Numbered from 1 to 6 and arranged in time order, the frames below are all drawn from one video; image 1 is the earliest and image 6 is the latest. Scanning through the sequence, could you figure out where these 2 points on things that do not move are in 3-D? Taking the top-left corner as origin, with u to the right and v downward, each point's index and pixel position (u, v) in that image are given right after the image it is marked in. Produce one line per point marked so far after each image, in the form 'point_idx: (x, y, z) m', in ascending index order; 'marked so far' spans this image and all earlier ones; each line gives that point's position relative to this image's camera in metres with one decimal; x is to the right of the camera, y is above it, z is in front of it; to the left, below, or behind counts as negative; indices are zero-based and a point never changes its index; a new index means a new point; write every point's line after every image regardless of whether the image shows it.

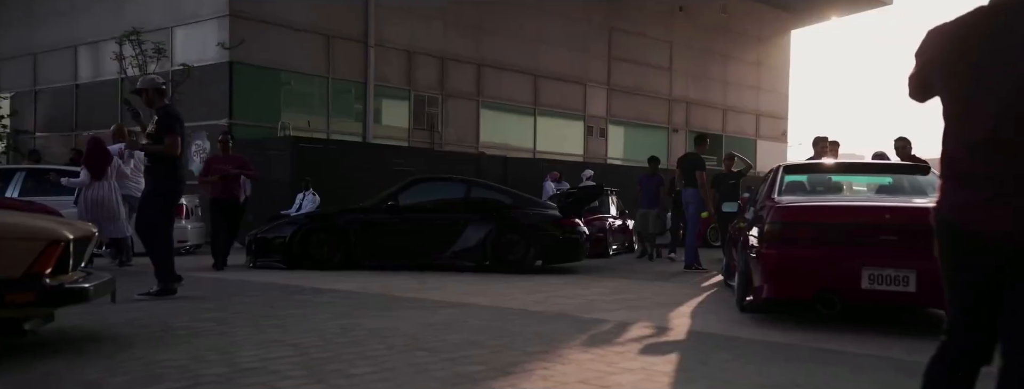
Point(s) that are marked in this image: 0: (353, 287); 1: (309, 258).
0: (-1.5, -0.9, +9.2) m
1: (-2.5, -0.8, +11.6) m
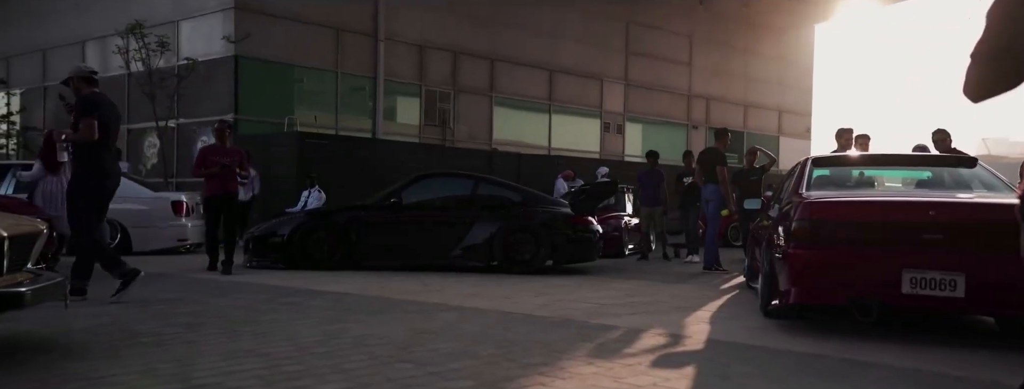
0: (-1.5, -0.9, +8.7) m
1: (-2.4, -0.7, +11.1) m
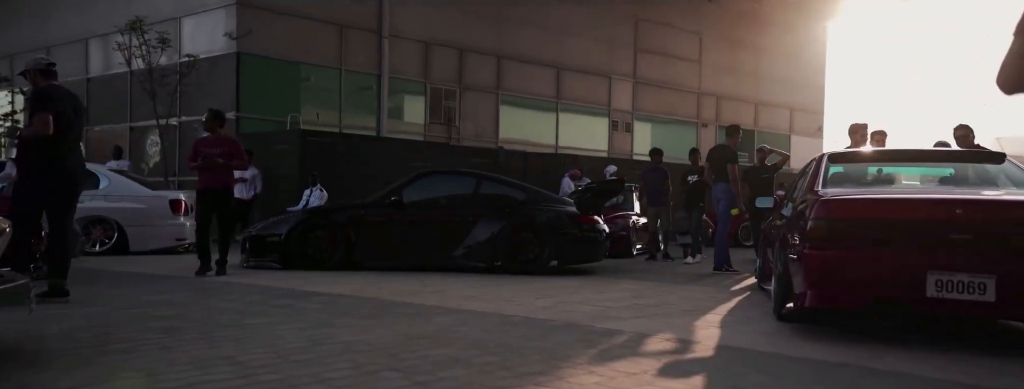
0: (-1.5, -0.8, +8.4) m
1: (-2.3, -0.7, +10.8) m
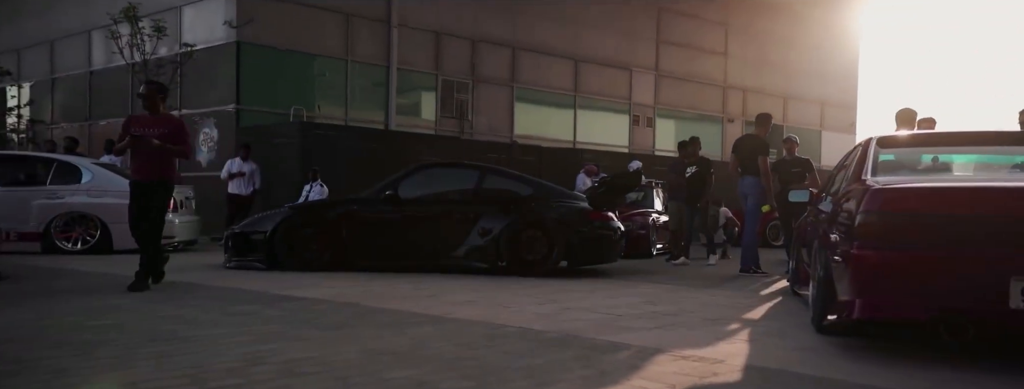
0: (-1.5, -0.8, +7.5) m
1: (-2.3, -0.7, +9.9) m
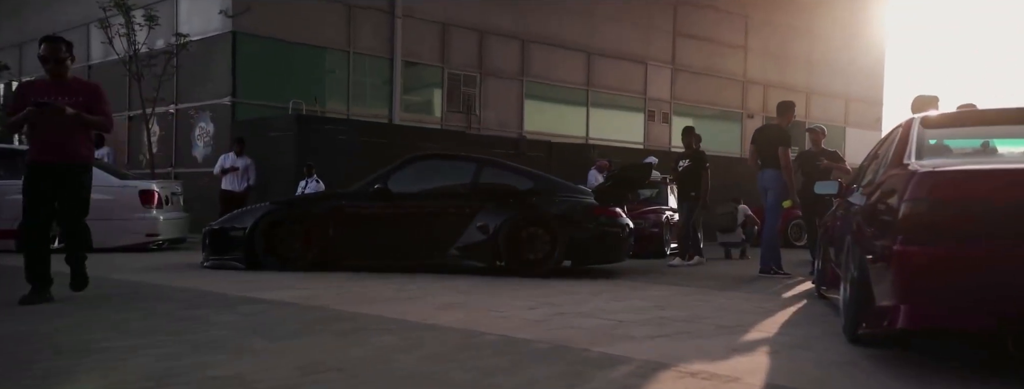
0: (-1.5, -0.7, +6.7) m
1: (-2.3, -0.6, +9.2) m
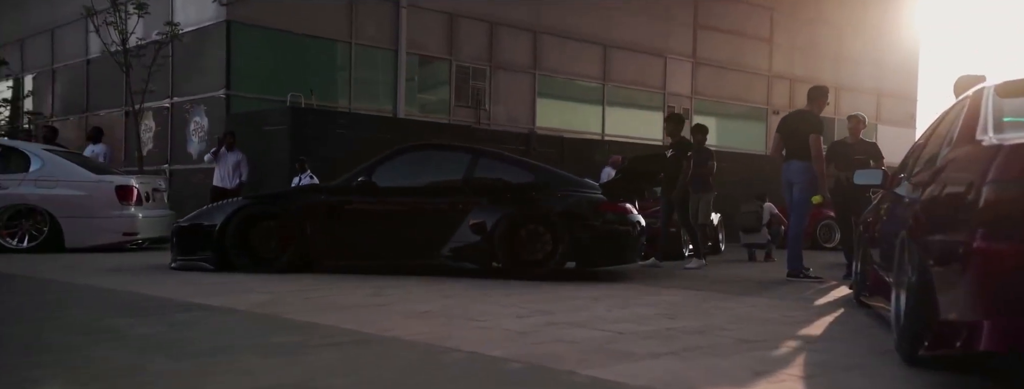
0: (-1.6, -0.7, +5.8) m
1: (-2.3, -0.5, +8.3) m
